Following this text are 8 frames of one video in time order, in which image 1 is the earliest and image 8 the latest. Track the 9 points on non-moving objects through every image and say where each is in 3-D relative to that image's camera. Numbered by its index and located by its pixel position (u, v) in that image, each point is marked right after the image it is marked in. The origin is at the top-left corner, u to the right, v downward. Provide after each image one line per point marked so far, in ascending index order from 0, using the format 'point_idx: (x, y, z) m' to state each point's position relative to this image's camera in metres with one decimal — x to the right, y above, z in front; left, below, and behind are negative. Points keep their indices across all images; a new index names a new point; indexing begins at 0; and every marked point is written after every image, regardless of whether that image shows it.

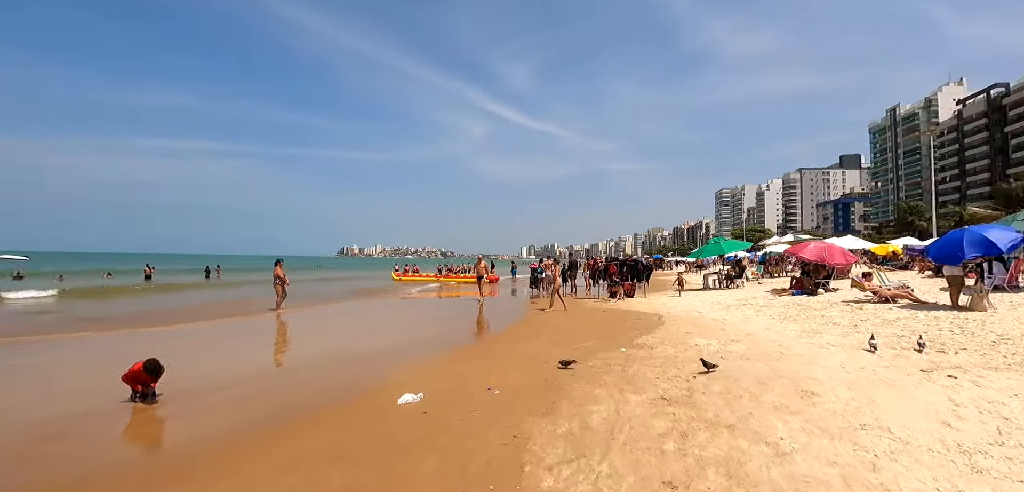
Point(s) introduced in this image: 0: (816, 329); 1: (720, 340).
0: (+6.0, -1.6, +9.0) m
1: (+3.7, -1.7, +8.2) m
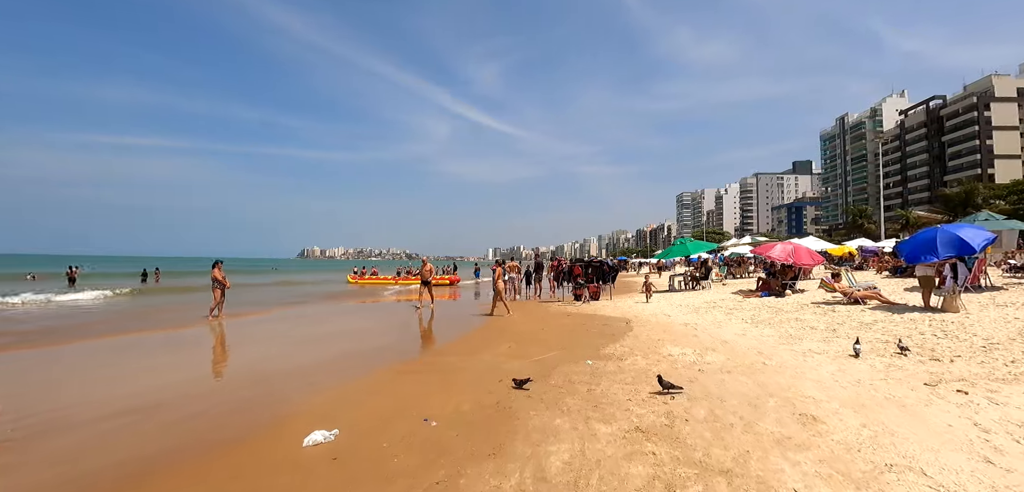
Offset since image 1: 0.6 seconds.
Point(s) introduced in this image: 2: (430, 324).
0: (+5.1, -1.6, +8.3) m
1: (+2.9, -1.7, +7.3) m
2: (-2.3, -2.2, +13.0) m
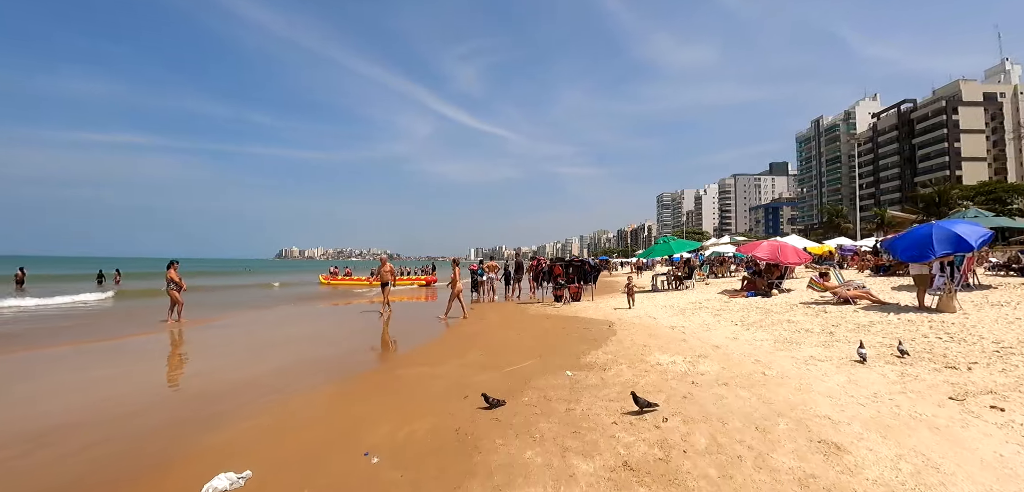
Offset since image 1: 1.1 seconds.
0: (+4.7, -1.6, +7.7) m
1: (+2.5, -1.6, +6.6) m
2: (-3.0, -2.2, +12.1) m
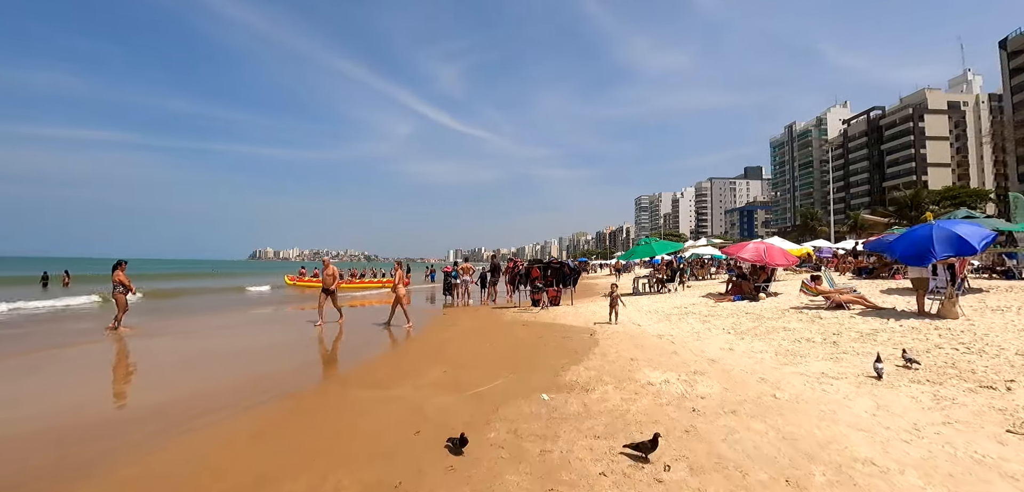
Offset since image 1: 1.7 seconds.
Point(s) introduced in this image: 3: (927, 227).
0: (+4.2, -1.6, +6.9) m
1: (+2.1, -1.6, +5.7) m
2: (-3.6, -2.2, +10.9) m
3: (+8.4, +0.4, +9.3) m
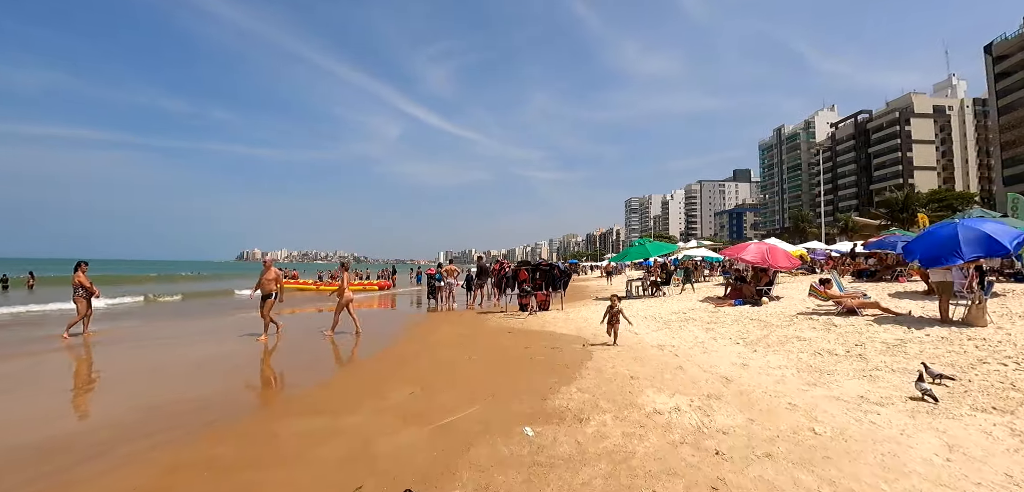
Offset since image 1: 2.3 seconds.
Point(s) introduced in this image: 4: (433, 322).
0: (+4.0, -1.6, +6.0) m
1: (+1.9, -1.6, +4.7) m
2: (-4.0, -2.1, +9.8) m
3: (+8.1, +0.4, +8.5) m
4: (-2.2, -2.1, +12.8) m
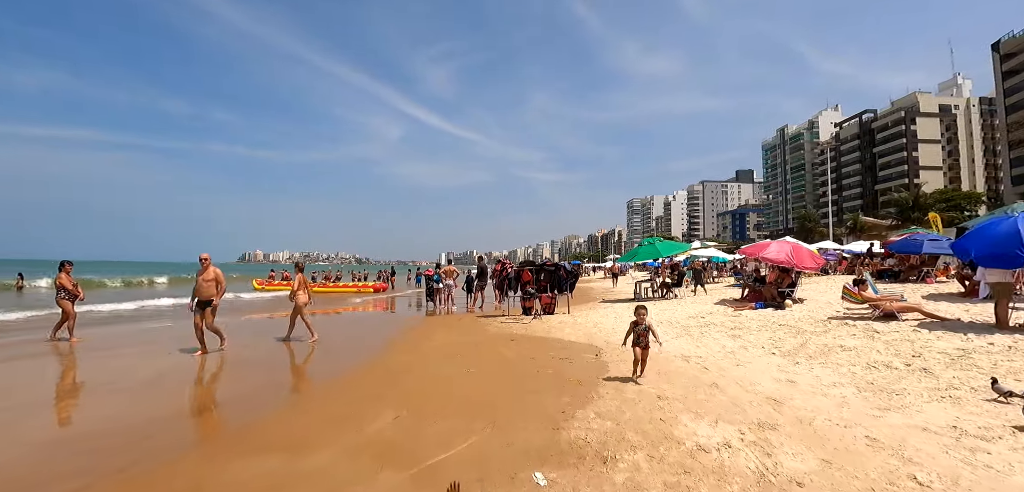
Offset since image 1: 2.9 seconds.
0: (+4.0, -1.5, +5.0) m
1: (+1.9, -1.5, +3.8) m
2: (-3.9, -2.1, +8.9) m
3: (+8.2, +0.4, +7.5) m
4: (-2.1, -2.1, +11.9) m
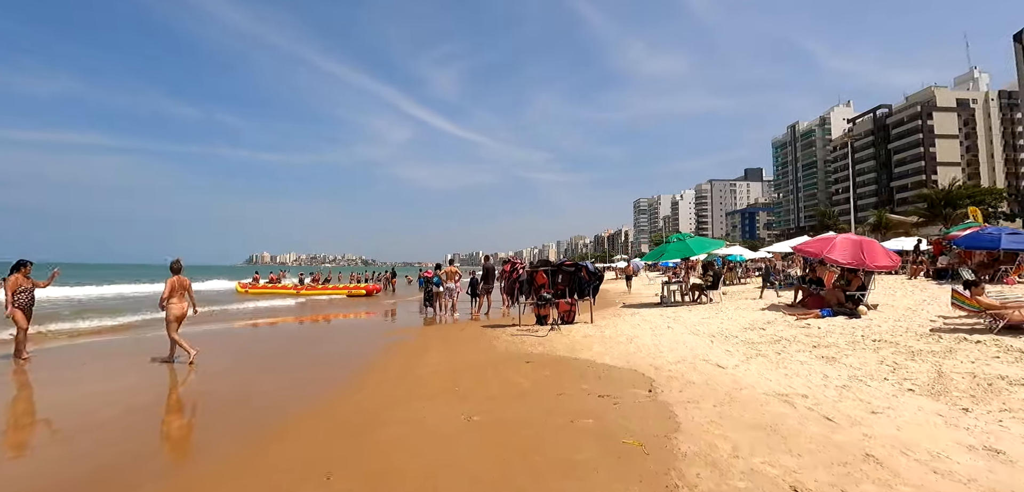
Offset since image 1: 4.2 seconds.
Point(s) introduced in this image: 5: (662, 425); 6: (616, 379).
0: (+4.2, -1.4, +3.0) m
1: (+2.1, -1.4, +1.8) m
2: (-3.7, -2.0, +7.0) m
3: (+8.4, +0.6, +5.4) m
4: (-1.9, -2.0, +9.9) m
5: (+1.3, -1.6, +4.0) m
6: (+1.2, -1.6, +5.6) m
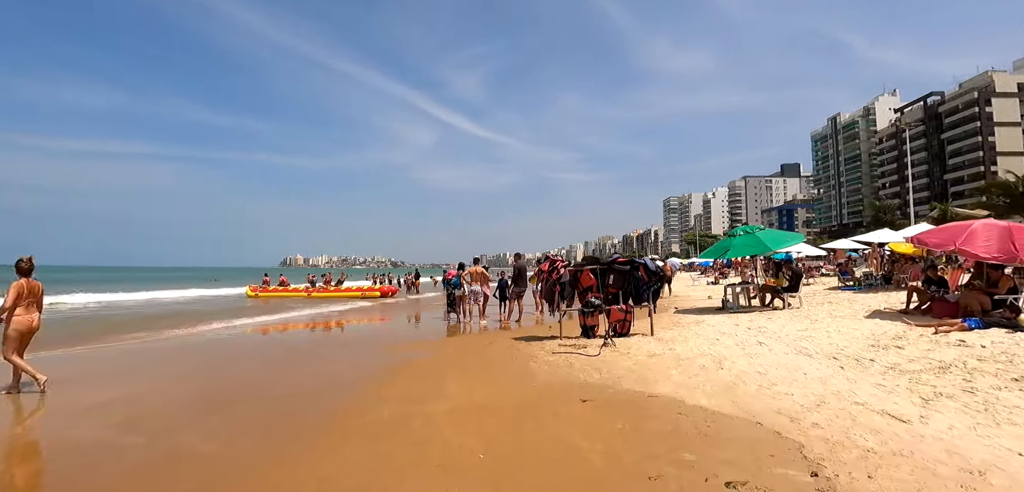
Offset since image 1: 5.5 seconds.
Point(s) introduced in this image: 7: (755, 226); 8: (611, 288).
0: (+4.5, -1.2, +0.7) m
1: (+2.3, -1.3, -0.3) m
2: (-3.1, -2.0, +5.2) m
3: (+8.8, +0.8, +2.9) m
4: (-1.2, -1.9, +8.0) m
5: (+1.6, -1.4, +1.9) m
6: (+1.7, -1.5, +3.5) m
7: (+6.7, +0.5, +12.9) m
8: (+1.8, -0.7, +8.2) m
